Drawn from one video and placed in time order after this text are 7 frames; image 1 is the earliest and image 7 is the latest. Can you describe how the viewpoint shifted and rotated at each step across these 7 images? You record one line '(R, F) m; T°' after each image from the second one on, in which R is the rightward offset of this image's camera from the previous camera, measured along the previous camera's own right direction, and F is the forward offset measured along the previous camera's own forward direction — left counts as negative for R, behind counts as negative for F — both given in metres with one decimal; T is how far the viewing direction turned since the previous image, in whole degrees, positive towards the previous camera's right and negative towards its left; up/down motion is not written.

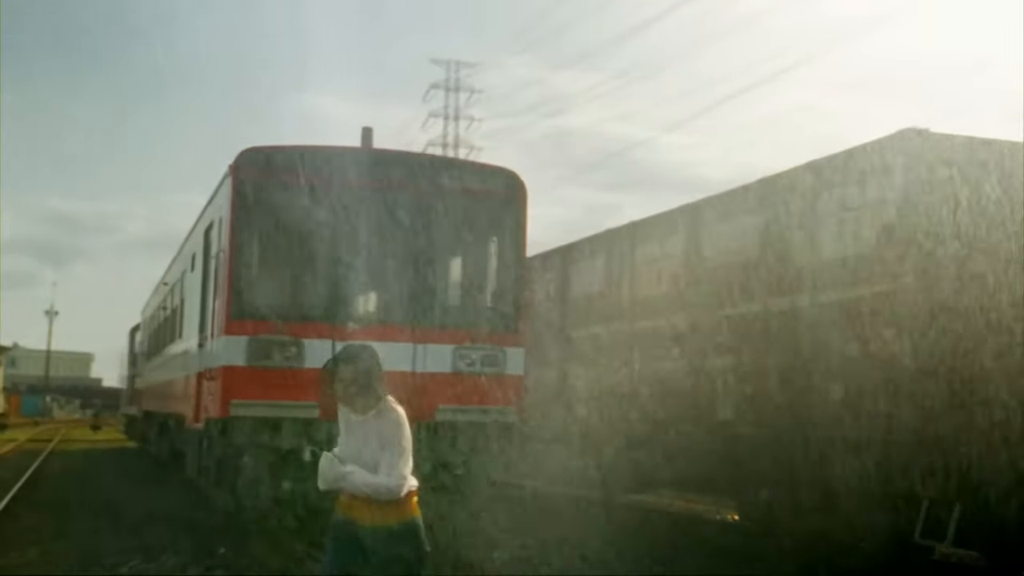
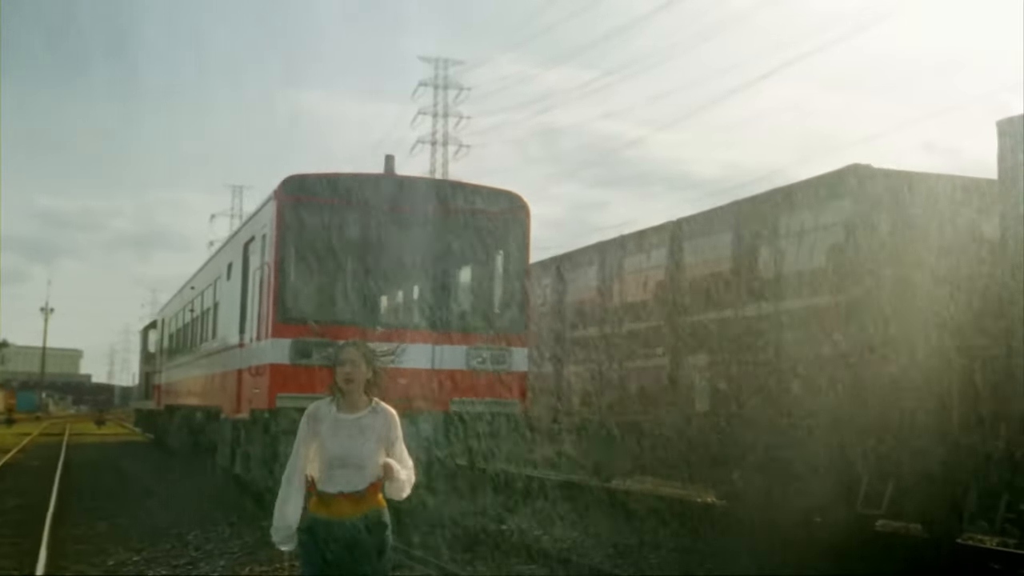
(-0.2, -1.6) m; +1°
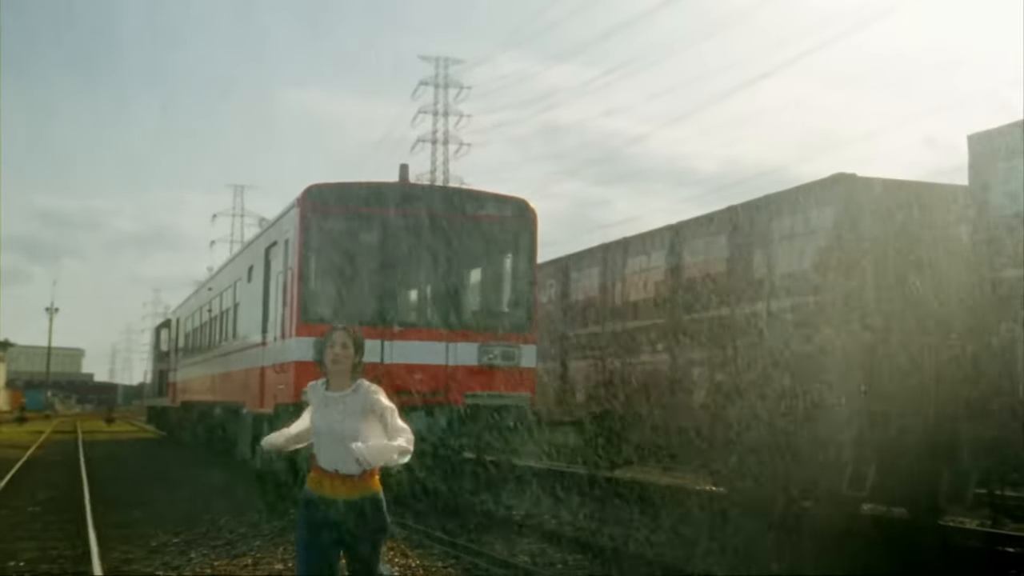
(-0.1, -0.8) m; 0°
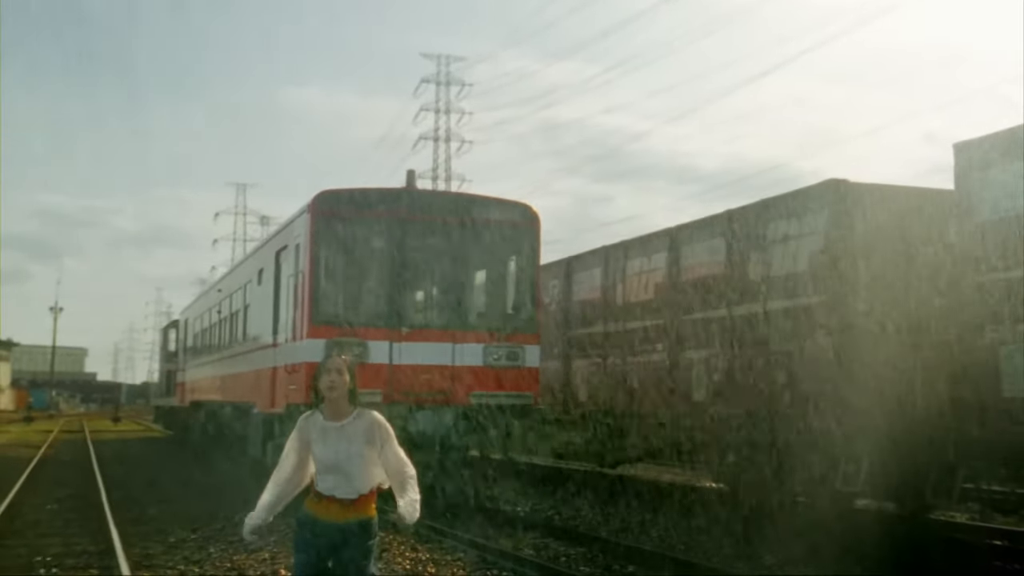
(0.0, -0.4) m; 0°
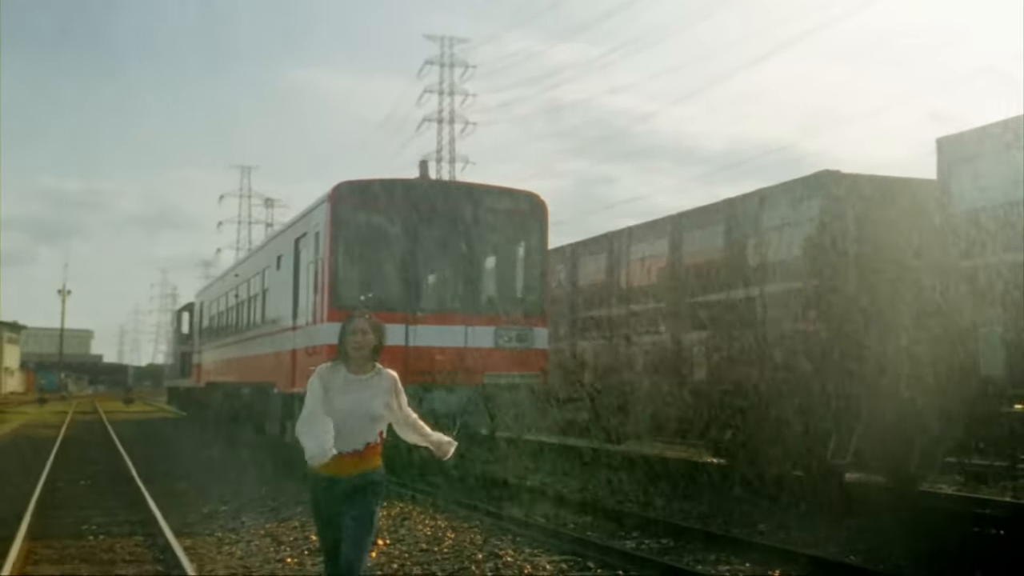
(-0.1, -0.7) m; 0°
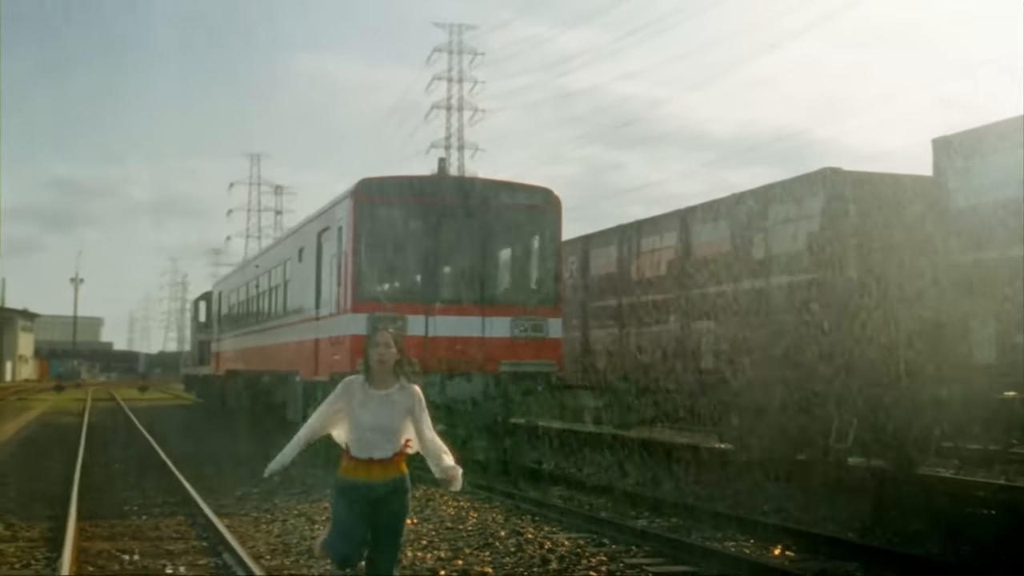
(-0.1, -0.6) m; 0°
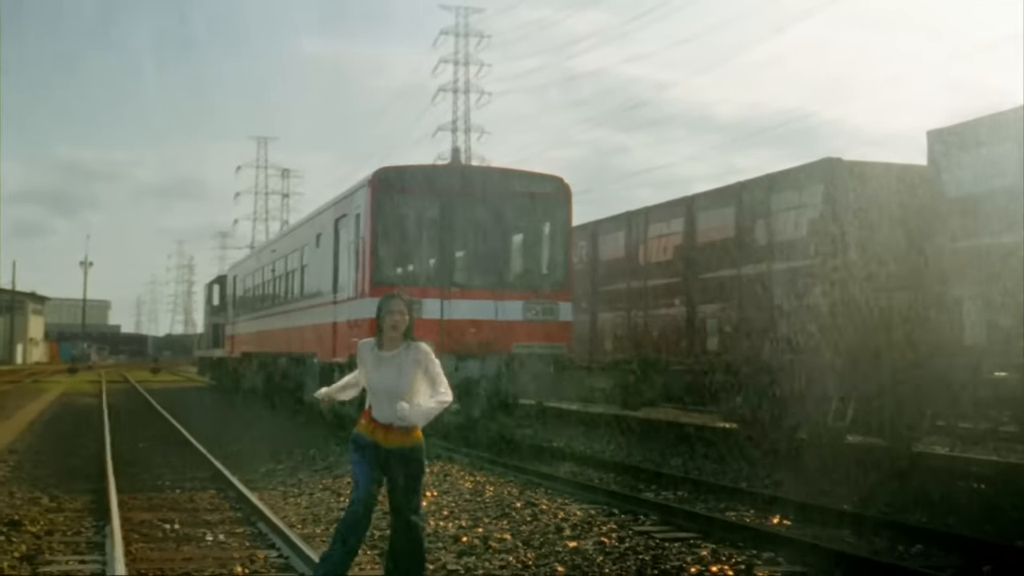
(-0.1, -0.5) m; 0°
